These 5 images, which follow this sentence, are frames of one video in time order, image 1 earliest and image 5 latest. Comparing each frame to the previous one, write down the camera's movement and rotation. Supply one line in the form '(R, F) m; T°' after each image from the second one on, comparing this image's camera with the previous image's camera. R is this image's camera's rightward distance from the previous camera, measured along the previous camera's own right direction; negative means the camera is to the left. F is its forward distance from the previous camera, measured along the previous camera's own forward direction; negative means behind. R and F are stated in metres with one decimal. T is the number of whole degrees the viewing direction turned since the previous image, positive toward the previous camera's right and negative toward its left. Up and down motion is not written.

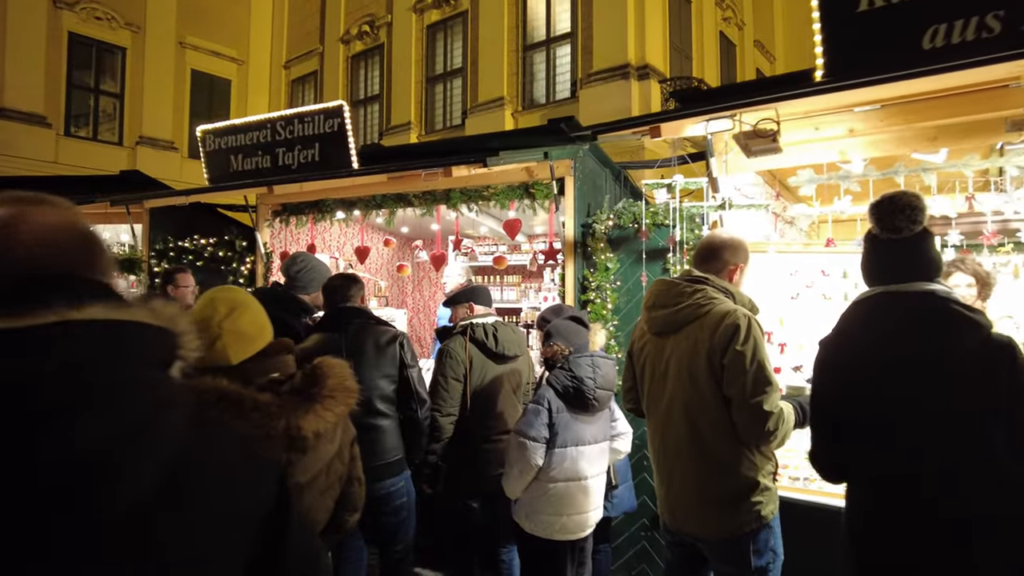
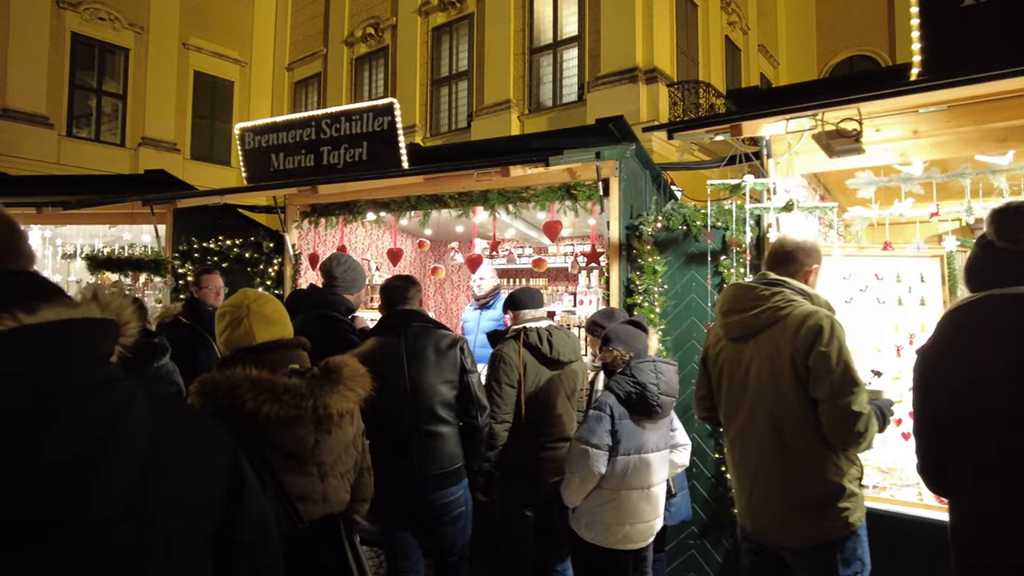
(-0.3, +0.1) m; 0°
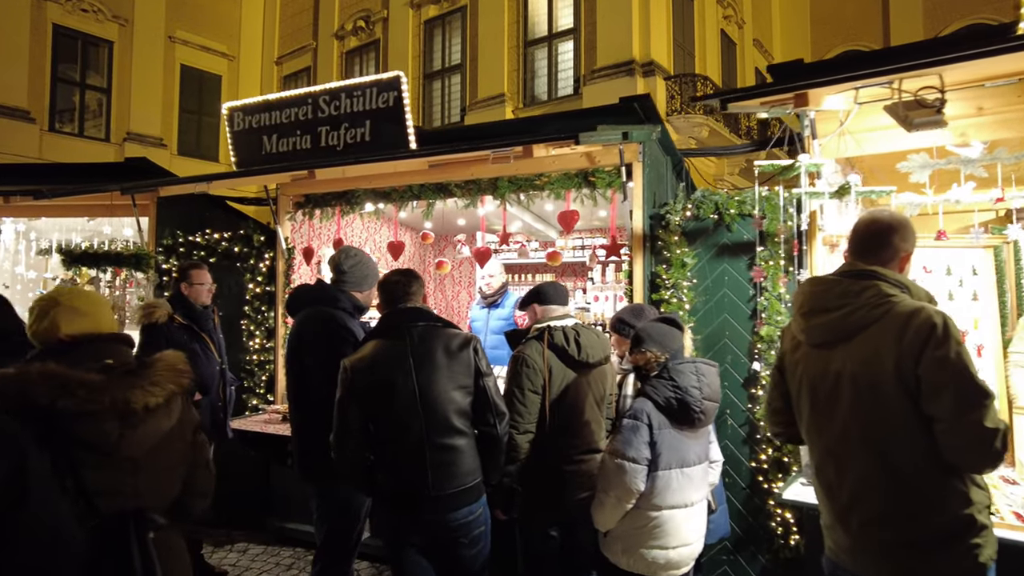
(-0.2, +0.4) m; +1°
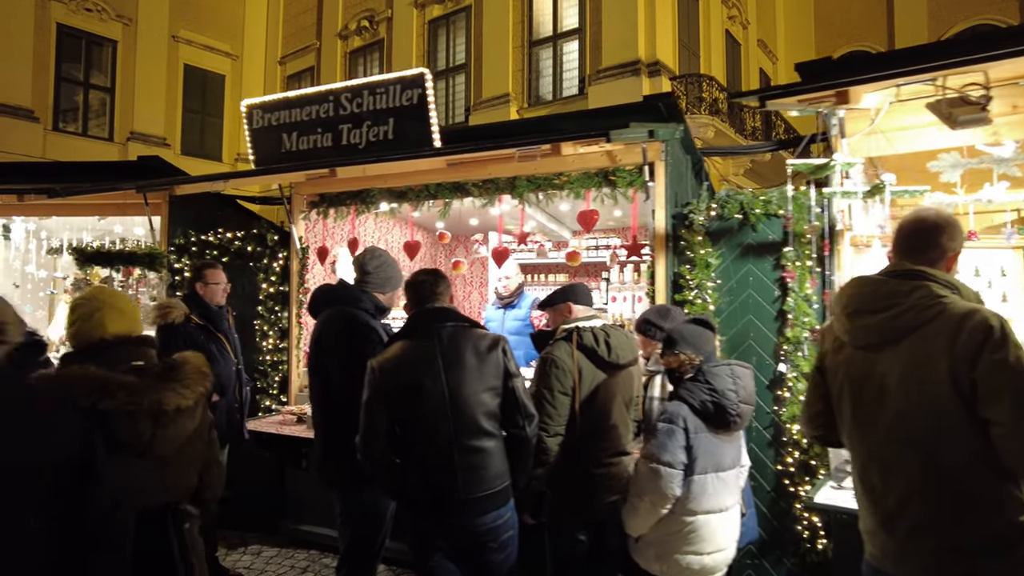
(-0.1, 0.0) m; 0°
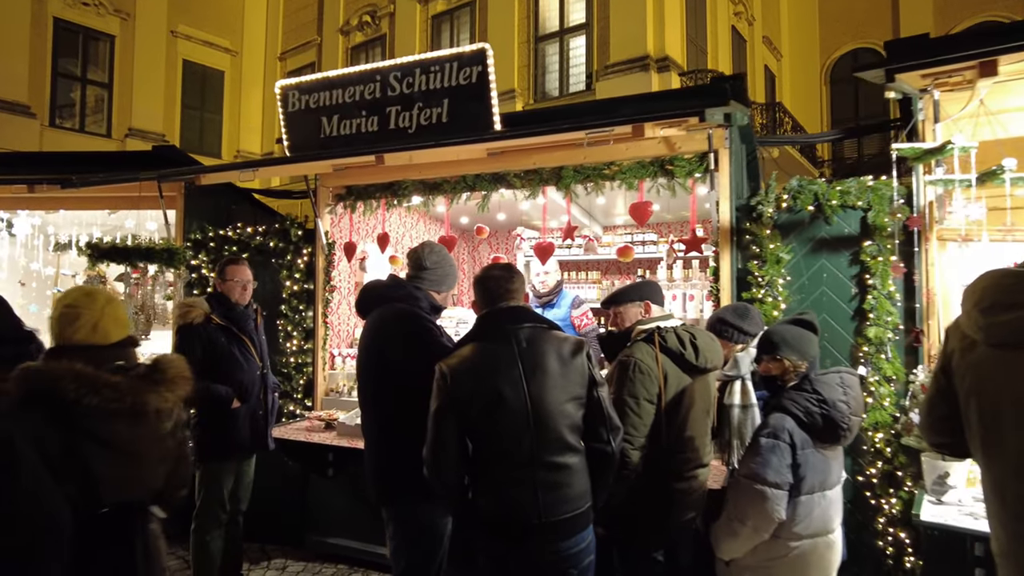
(-0.3, +0.3) m; 0°
